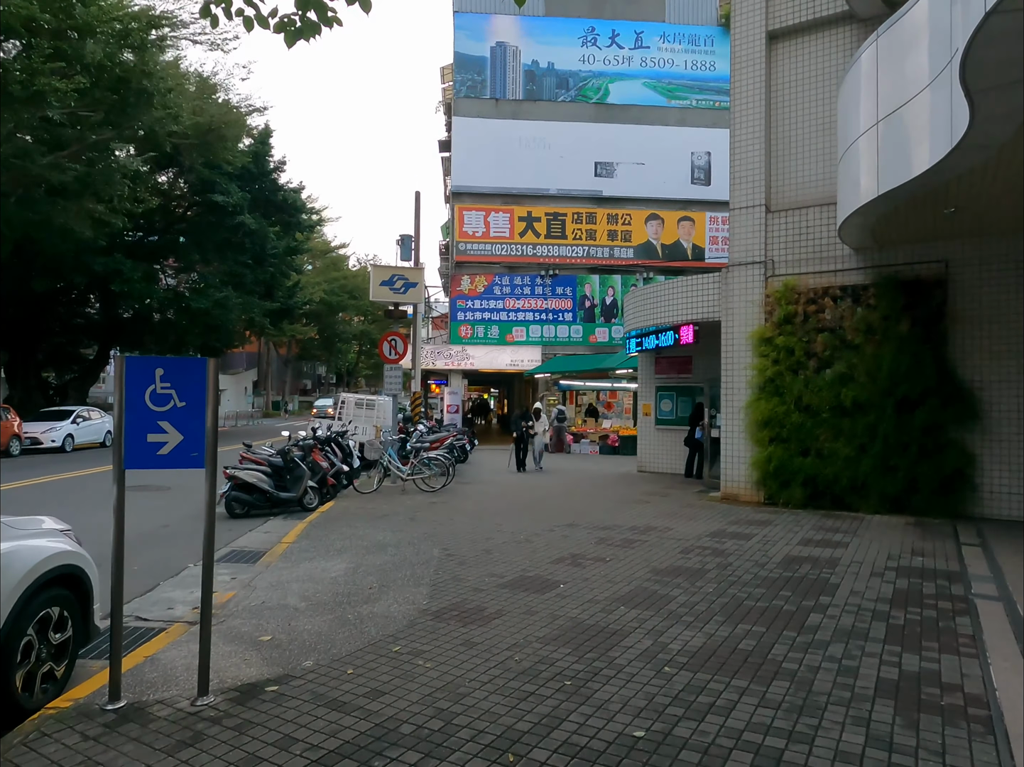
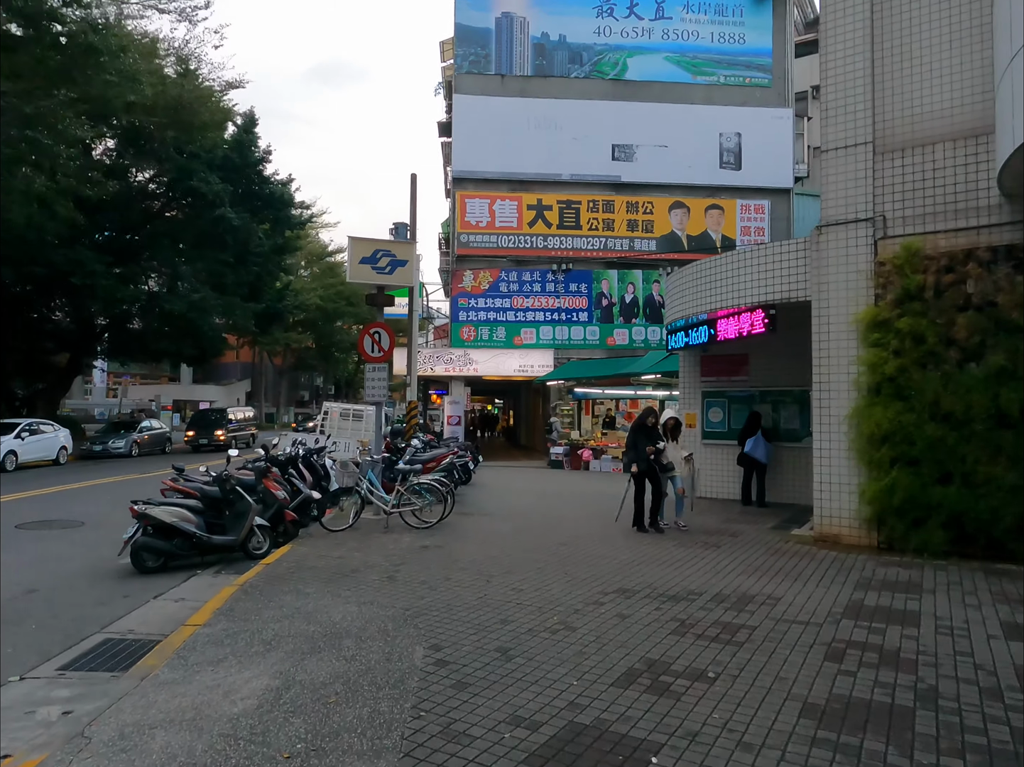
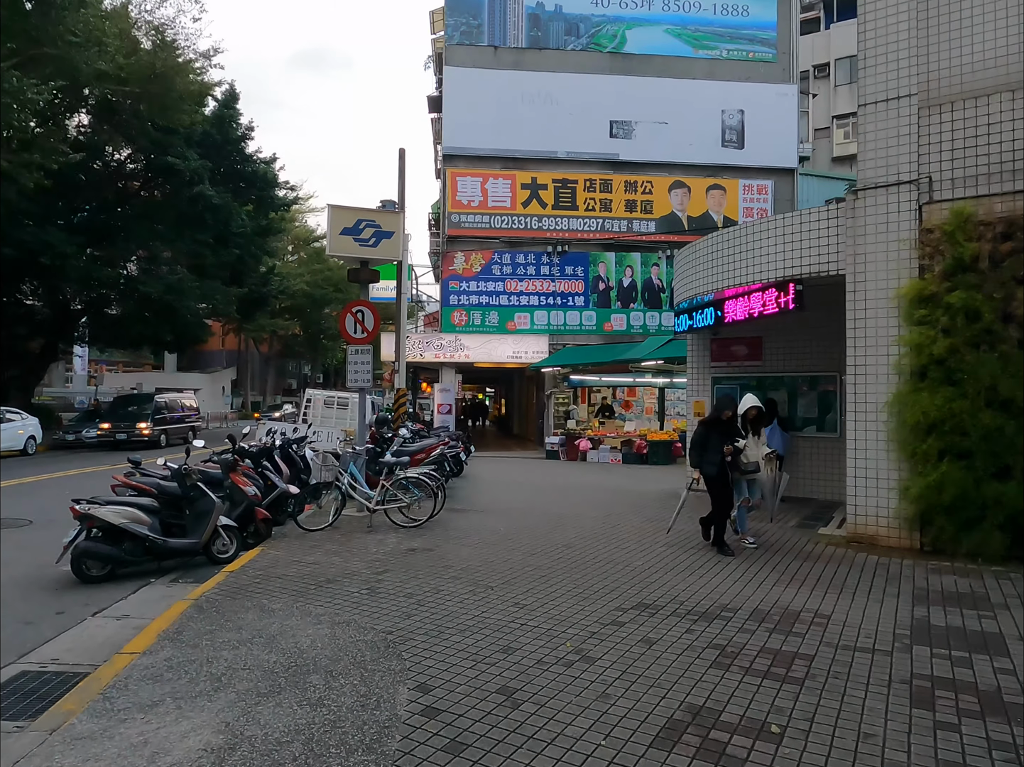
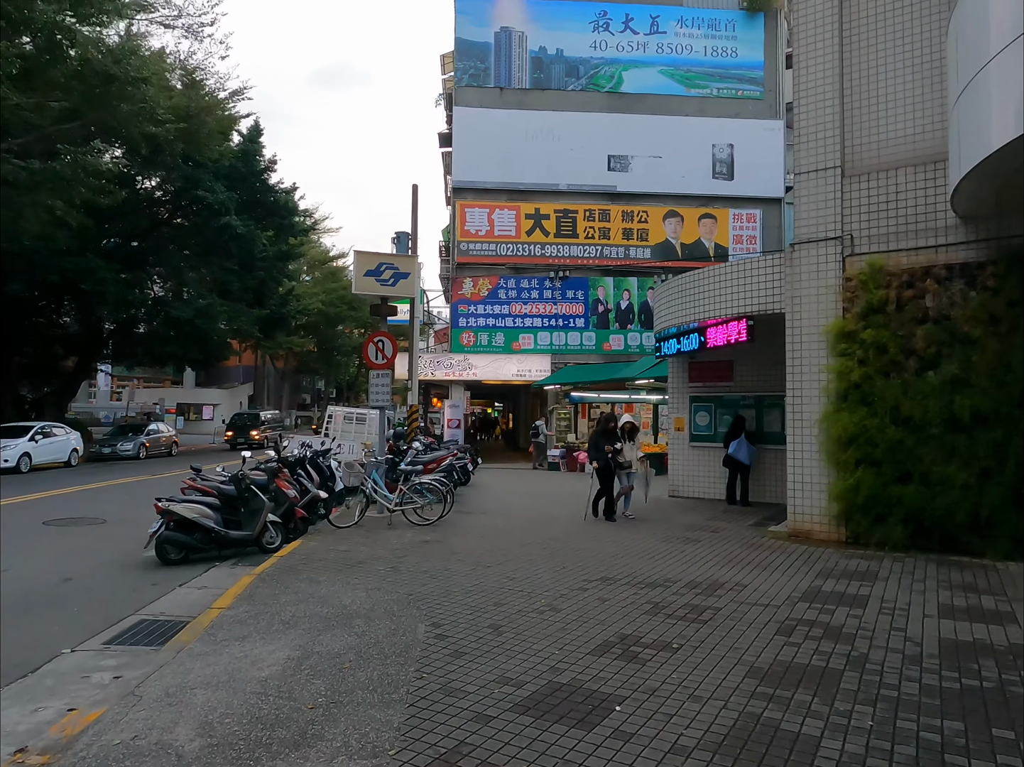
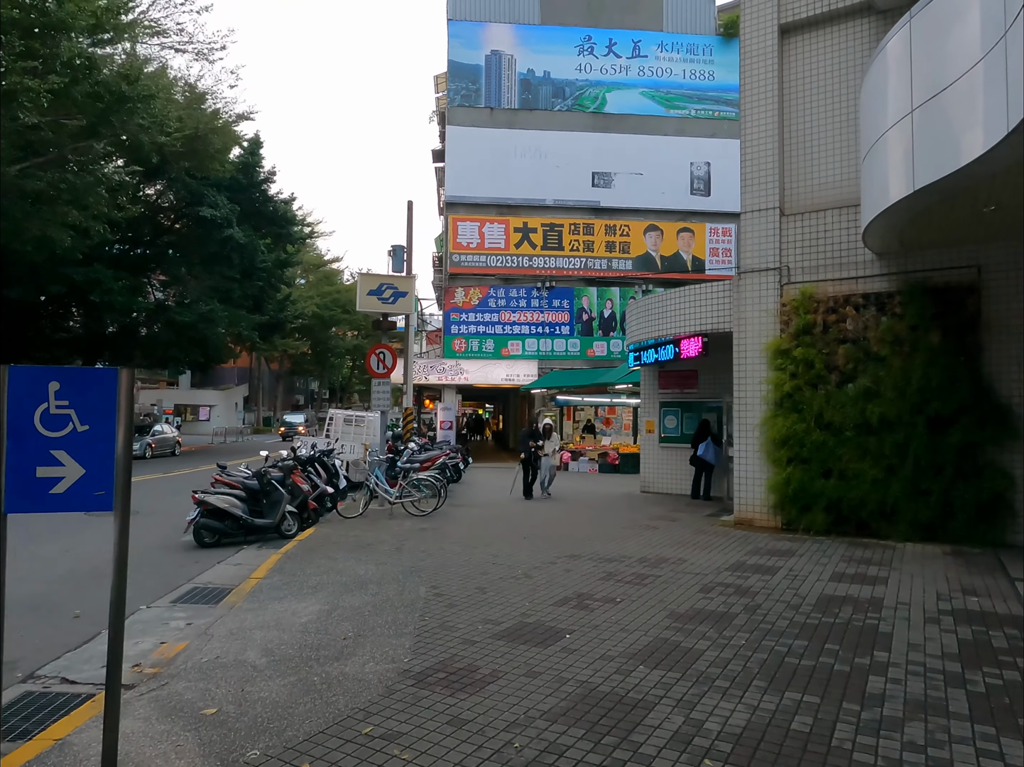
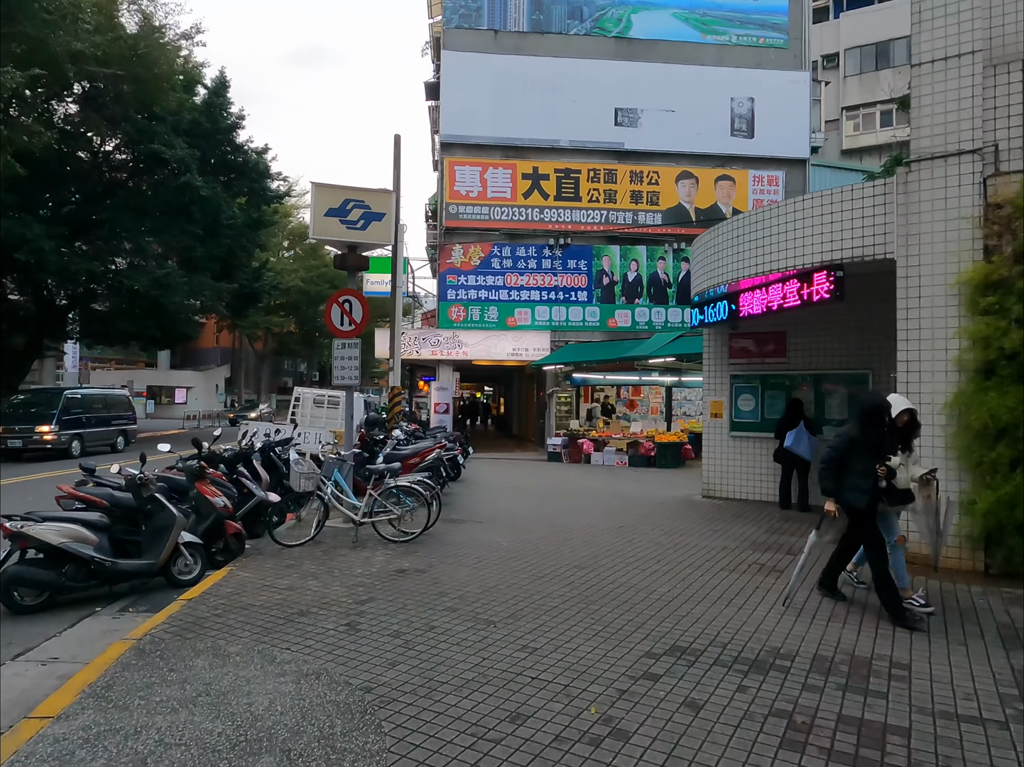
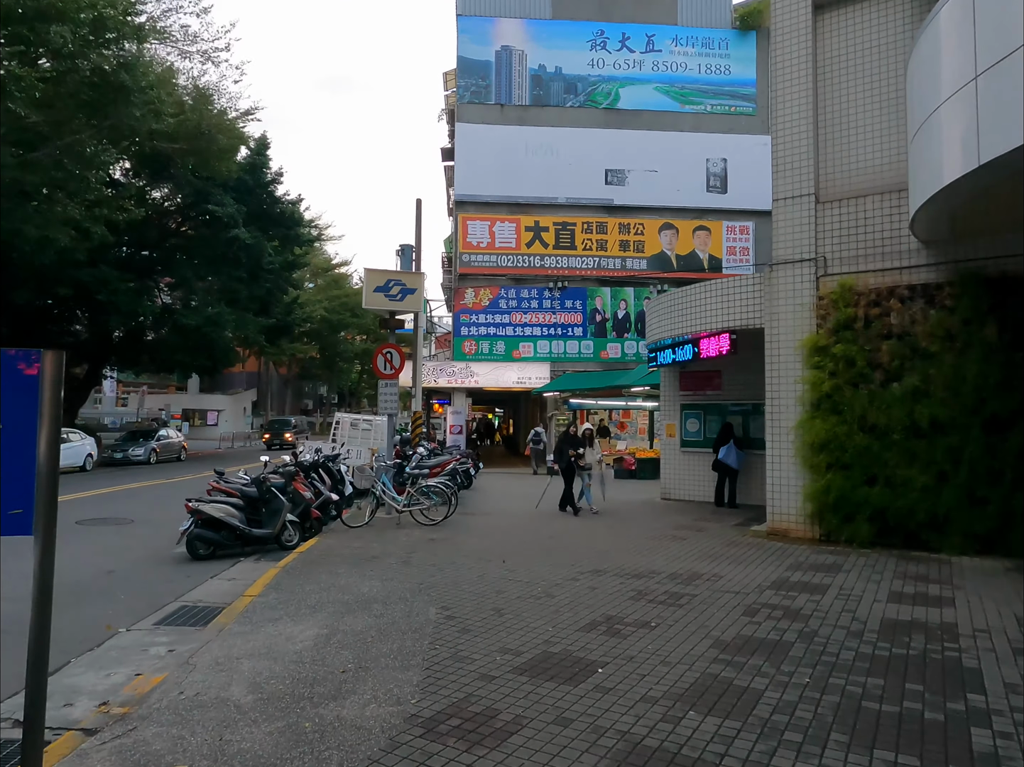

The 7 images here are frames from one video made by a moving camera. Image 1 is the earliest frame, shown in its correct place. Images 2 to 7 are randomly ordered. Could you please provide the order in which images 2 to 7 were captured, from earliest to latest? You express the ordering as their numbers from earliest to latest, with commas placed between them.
5, 7, 4, 2, 3, 6
